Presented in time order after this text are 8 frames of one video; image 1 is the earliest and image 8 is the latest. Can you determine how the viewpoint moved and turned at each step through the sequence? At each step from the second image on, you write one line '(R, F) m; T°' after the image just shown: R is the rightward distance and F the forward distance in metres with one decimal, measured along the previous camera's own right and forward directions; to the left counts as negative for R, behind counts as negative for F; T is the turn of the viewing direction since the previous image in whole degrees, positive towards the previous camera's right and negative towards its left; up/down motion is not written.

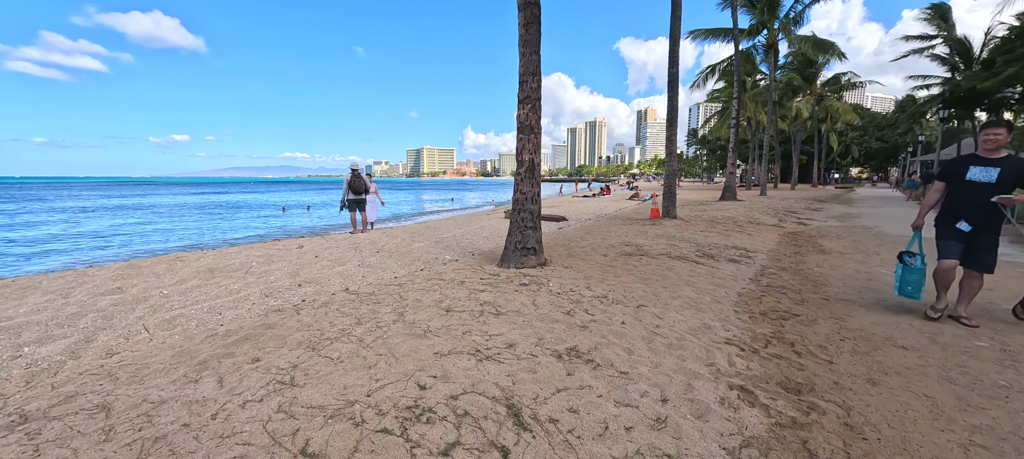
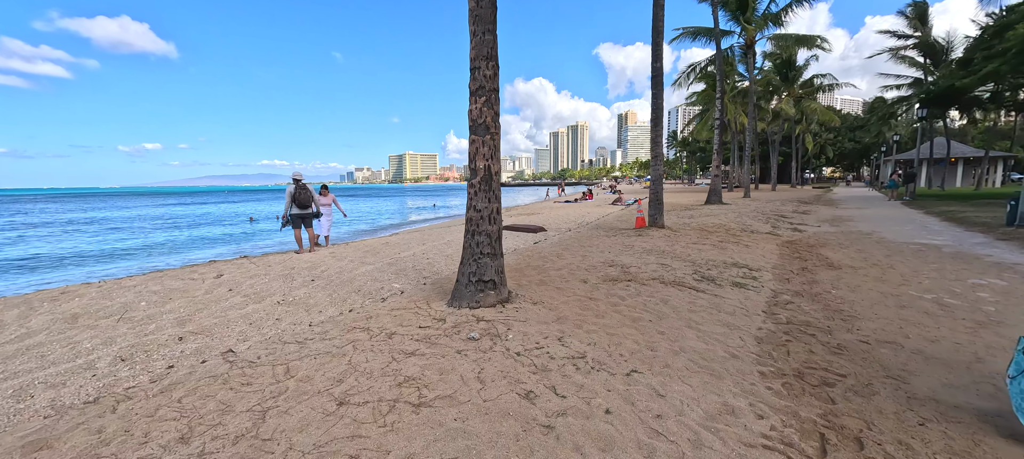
(+0.4, +1.3) m; +2°
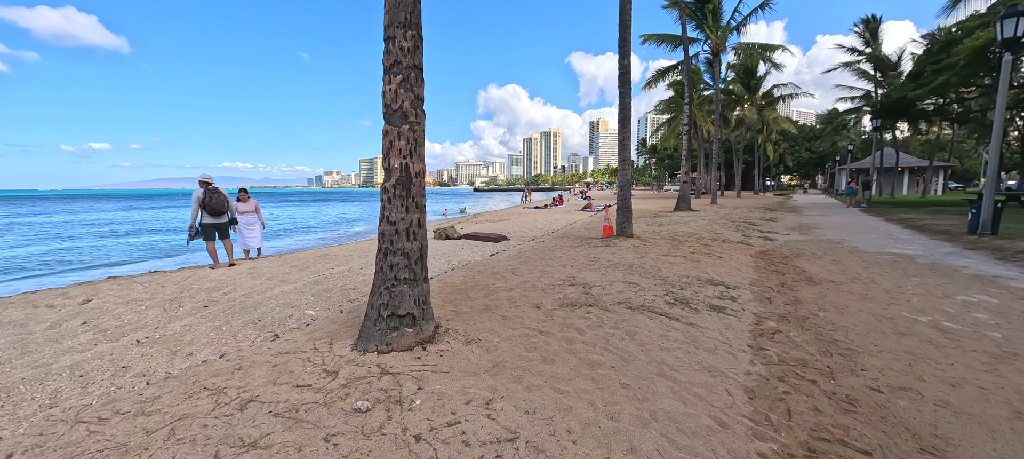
(+0.5, +1.0) m; +4°
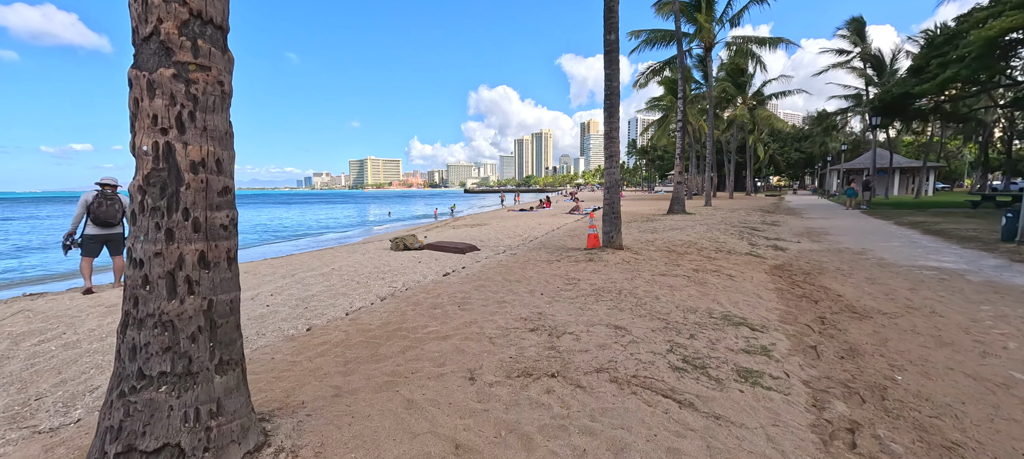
(+0.6, +1.7) m; +1°
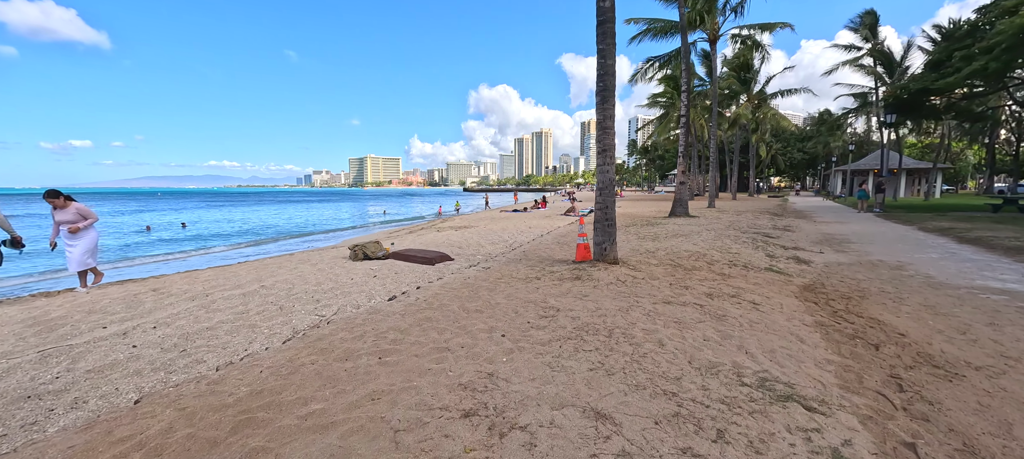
(+0.5, +1.4) m; 0°
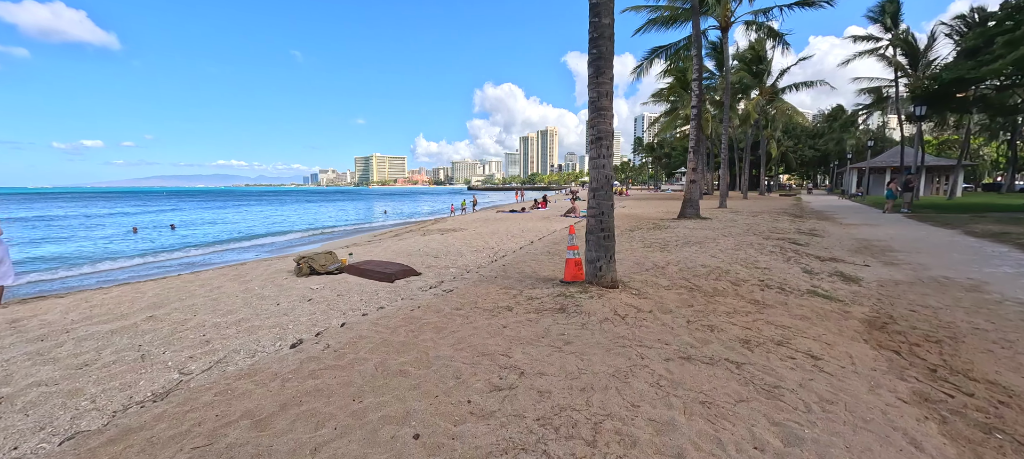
(+0.5, +1.6) m; -1°
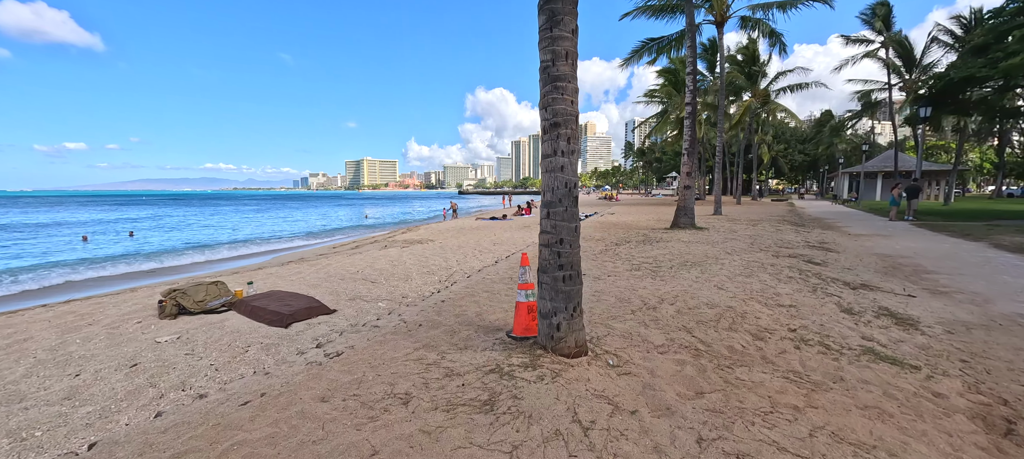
(+0.7, +1.8) m; +1°
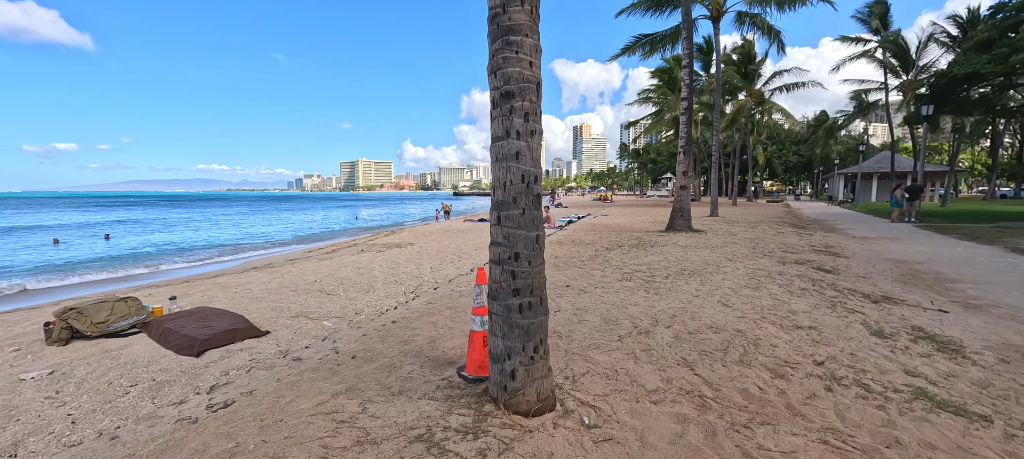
(+0.4, +0.9) m; +1°
